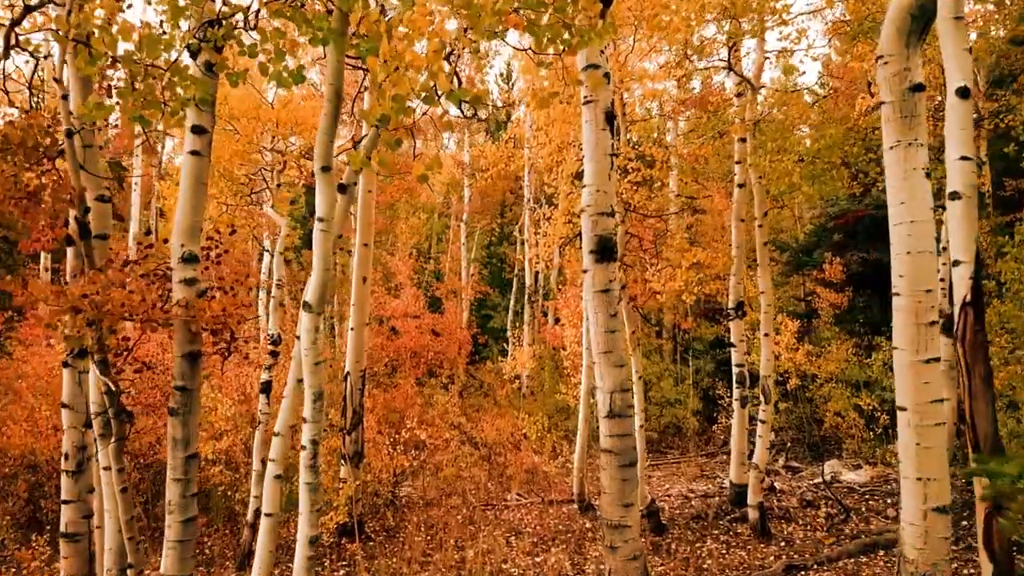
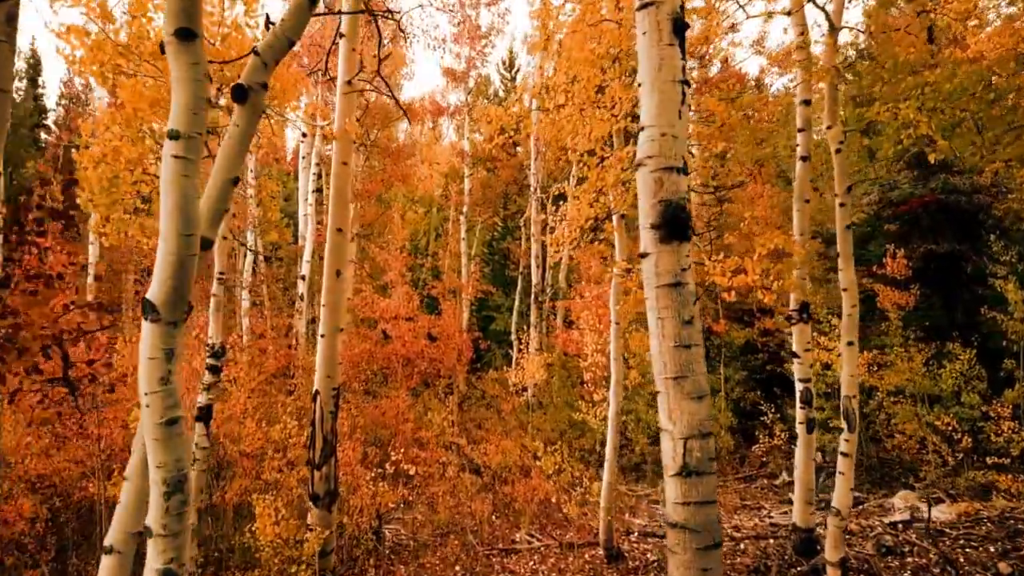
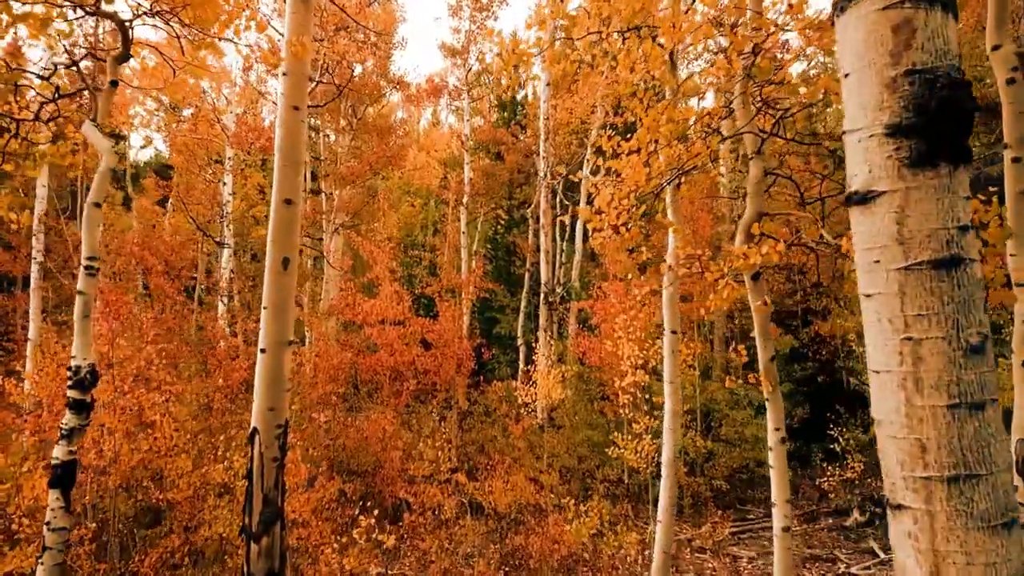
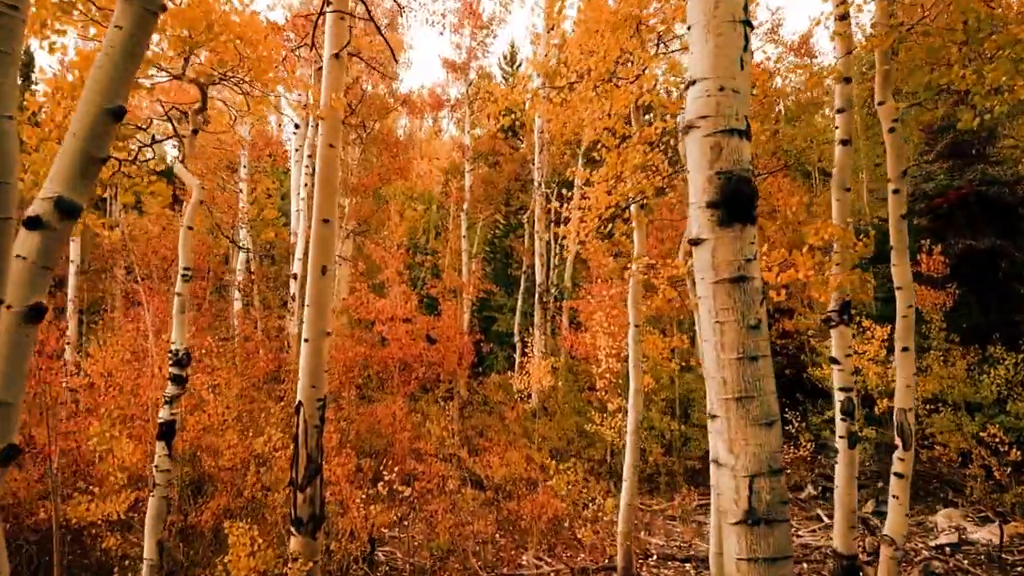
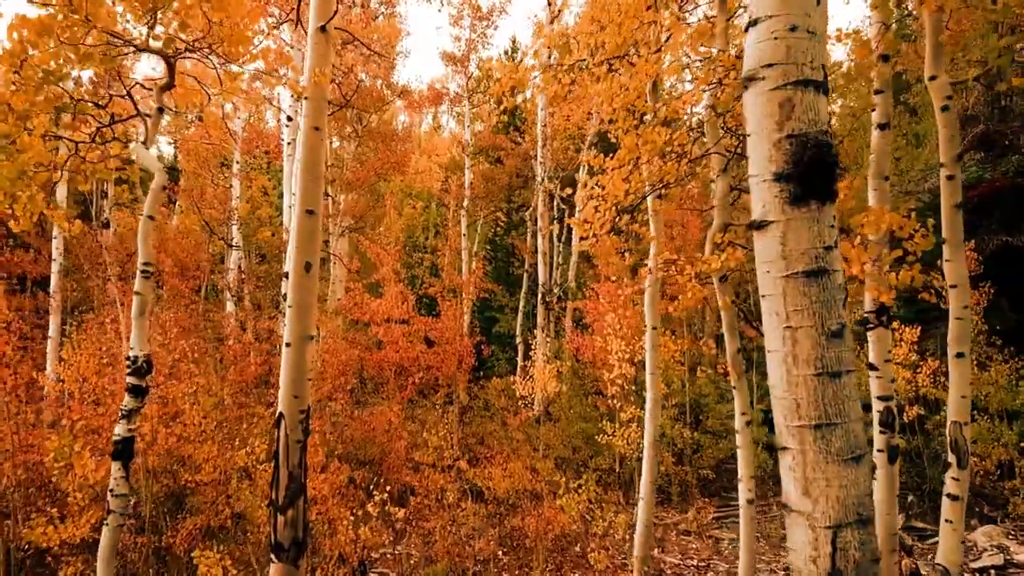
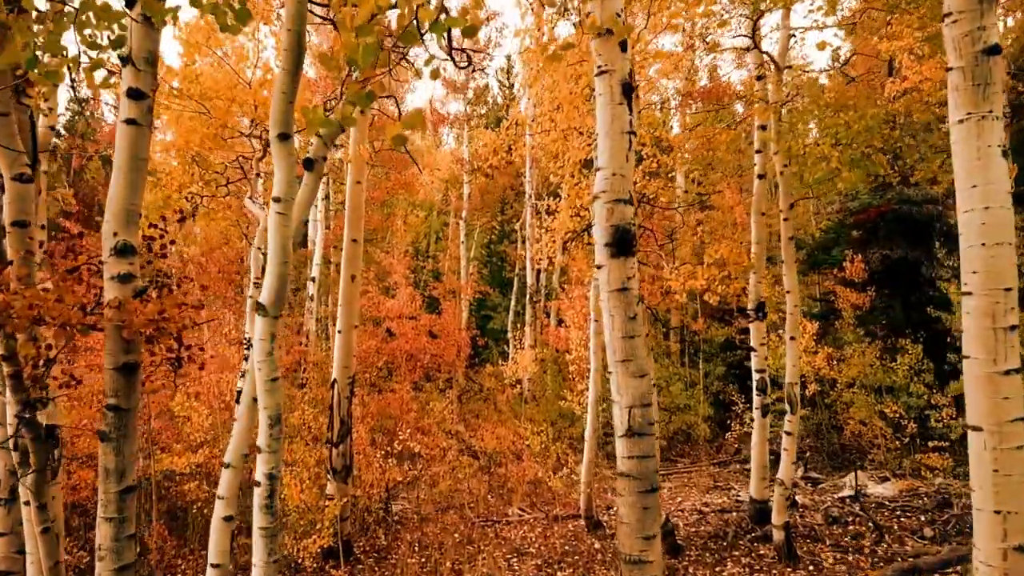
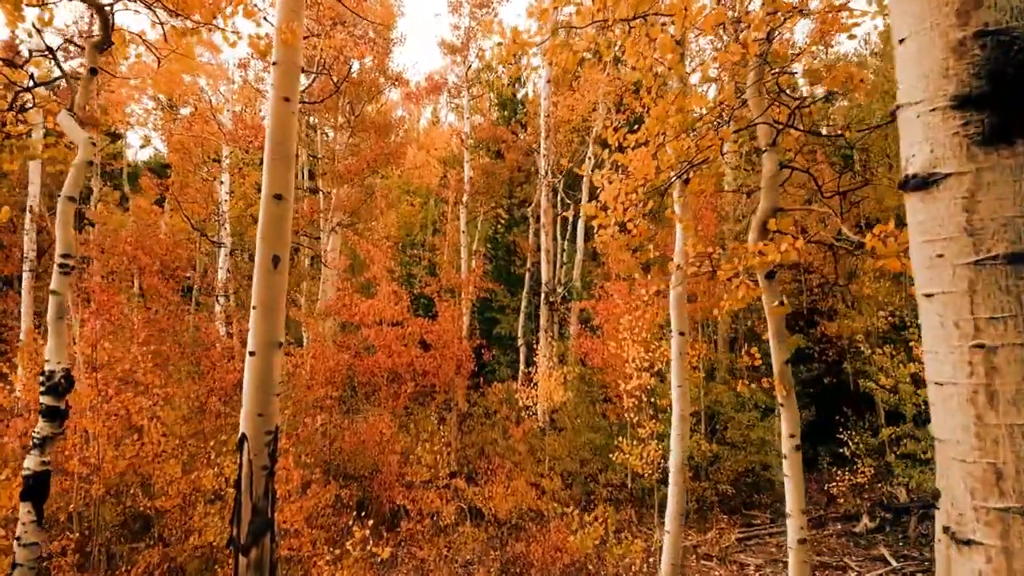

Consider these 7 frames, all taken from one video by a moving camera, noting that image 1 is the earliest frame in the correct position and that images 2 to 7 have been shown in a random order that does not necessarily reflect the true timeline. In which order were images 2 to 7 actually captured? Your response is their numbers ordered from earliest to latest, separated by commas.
6, 2, 4, 5, 3, 7
